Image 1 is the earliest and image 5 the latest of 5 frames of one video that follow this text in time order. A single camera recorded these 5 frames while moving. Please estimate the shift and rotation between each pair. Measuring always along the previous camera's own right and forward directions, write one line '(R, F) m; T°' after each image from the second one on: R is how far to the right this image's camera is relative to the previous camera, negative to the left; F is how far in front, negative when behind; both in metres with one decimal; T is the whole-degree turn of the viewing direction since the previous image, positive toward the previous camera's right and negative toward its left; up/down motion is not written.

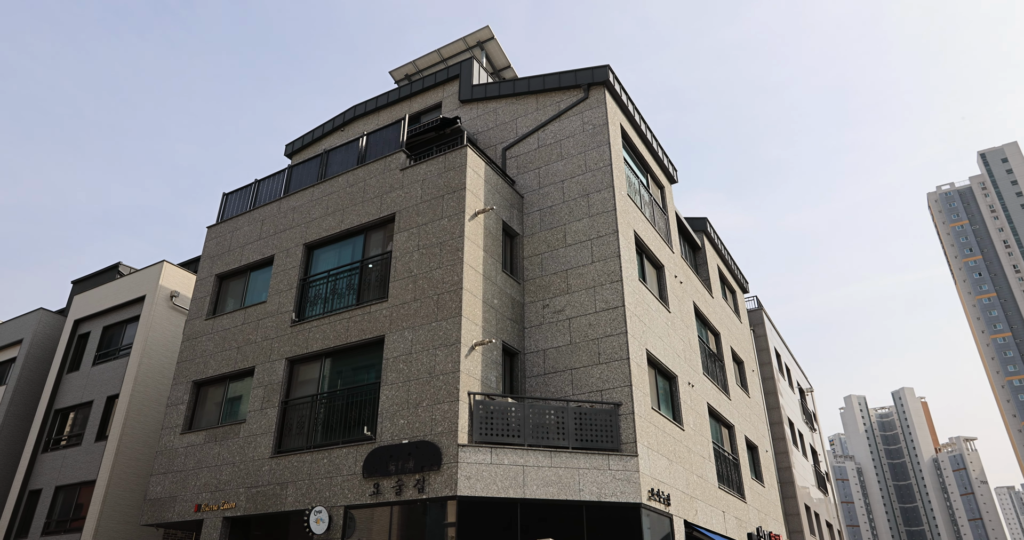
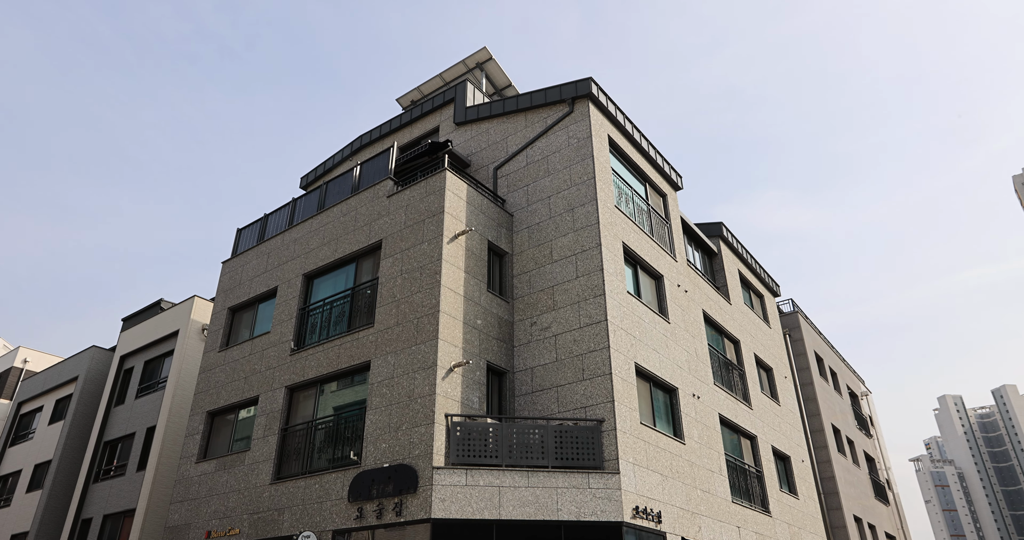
(+1.8, 0.0) m; -5°
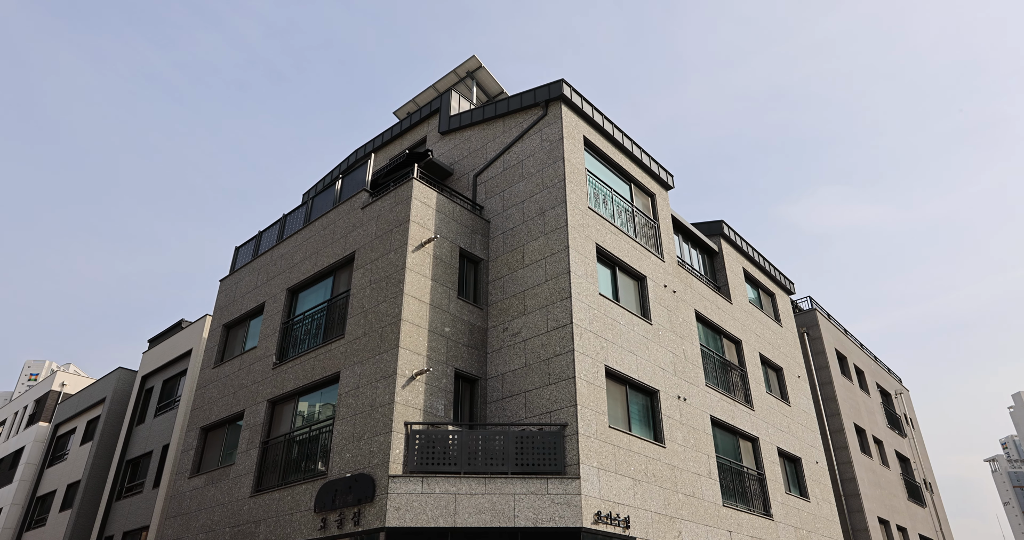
(+1.7, +0.1) m; -4°
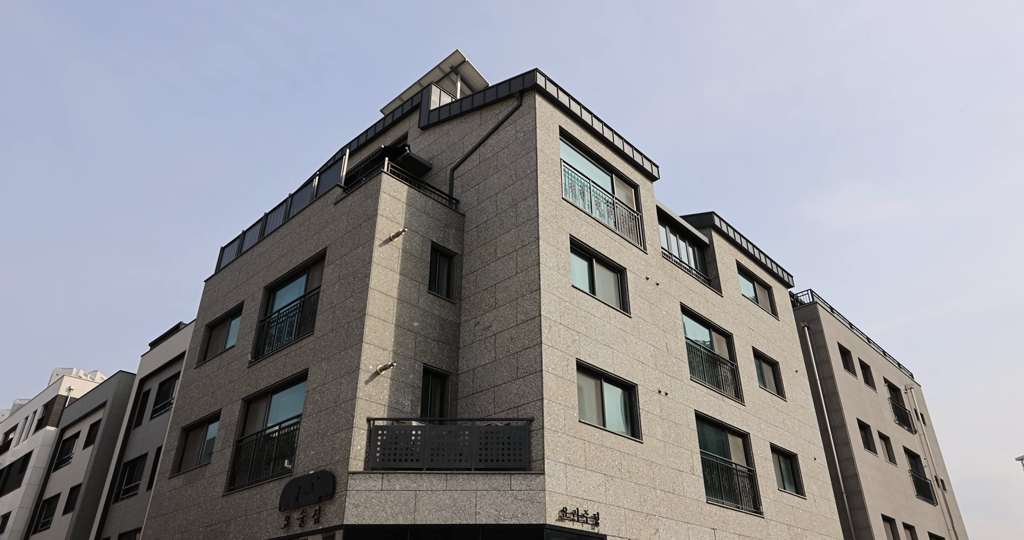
(+1.1, +0.3) m; -2°
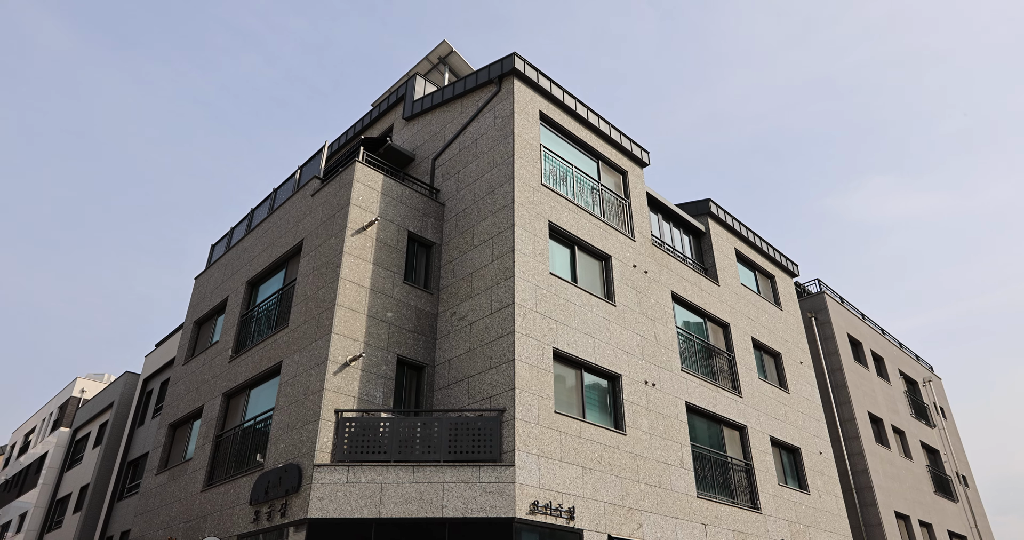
(+1.0, +0.4) m; -2°
